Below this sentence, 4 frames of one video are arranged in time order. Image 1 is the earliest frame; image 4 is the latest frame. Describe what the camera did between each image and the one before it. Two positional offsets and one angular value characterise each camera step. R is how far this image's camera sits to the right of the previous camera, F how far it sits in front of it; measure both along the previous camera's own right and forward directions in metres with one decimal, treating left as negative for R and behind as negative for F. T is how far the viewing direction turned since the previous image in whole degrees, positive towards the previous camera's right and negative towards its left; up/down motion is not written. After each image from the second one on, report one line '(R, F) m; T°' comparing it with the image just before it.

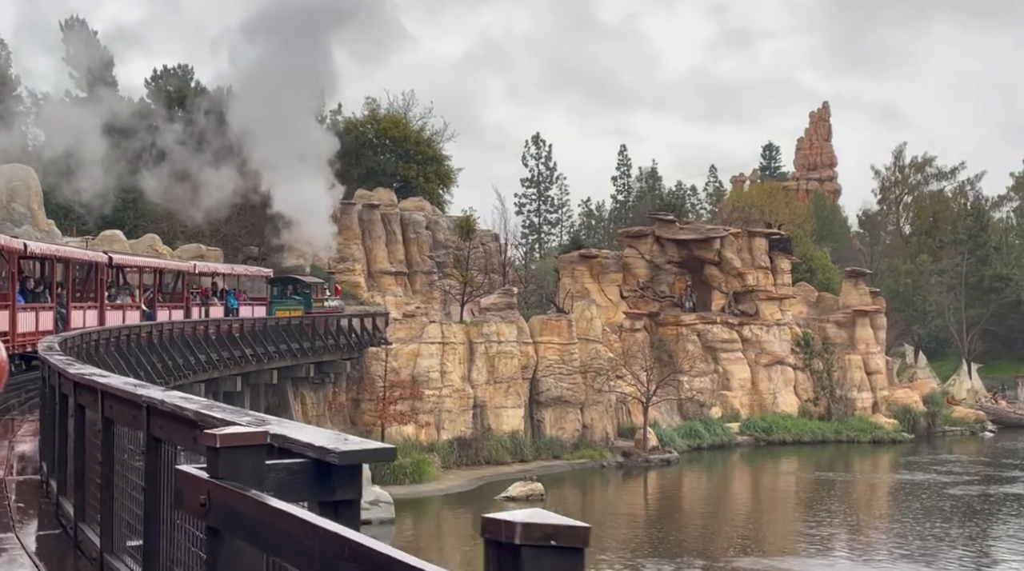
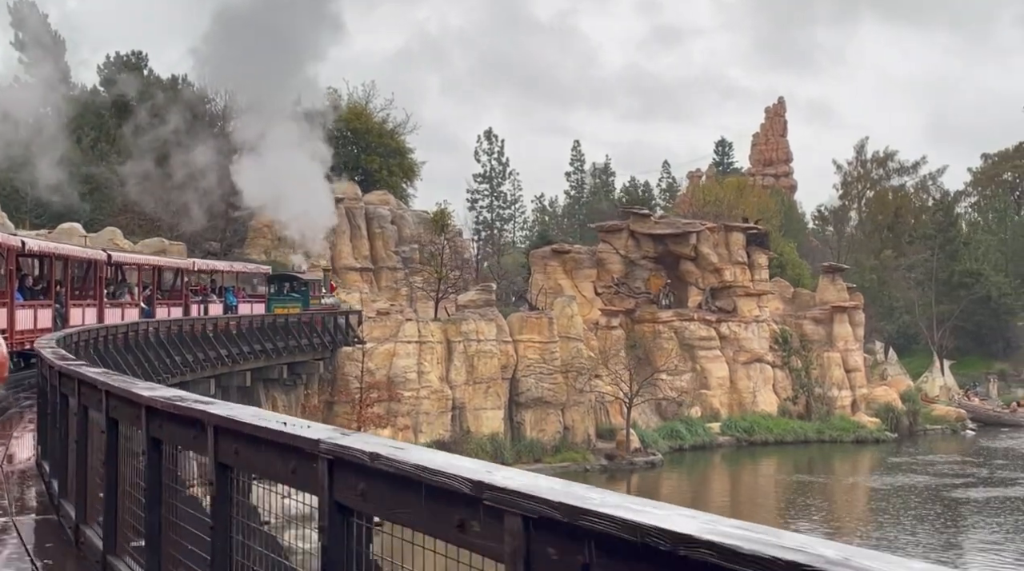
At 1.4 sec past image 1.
(-1.1, +1.6) m; +3°
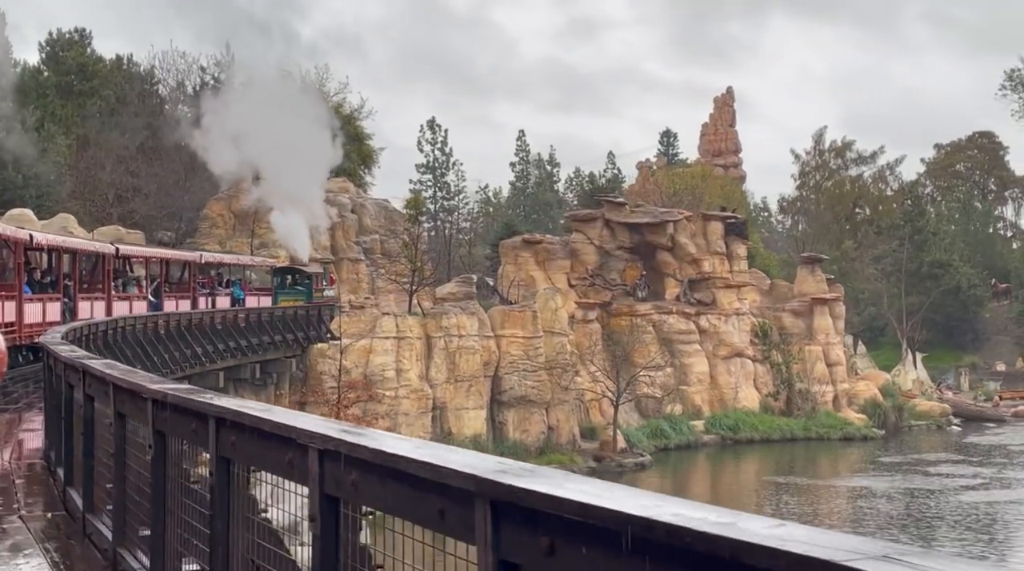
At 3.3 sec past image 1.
(-1.5, +2.2) m; +3°
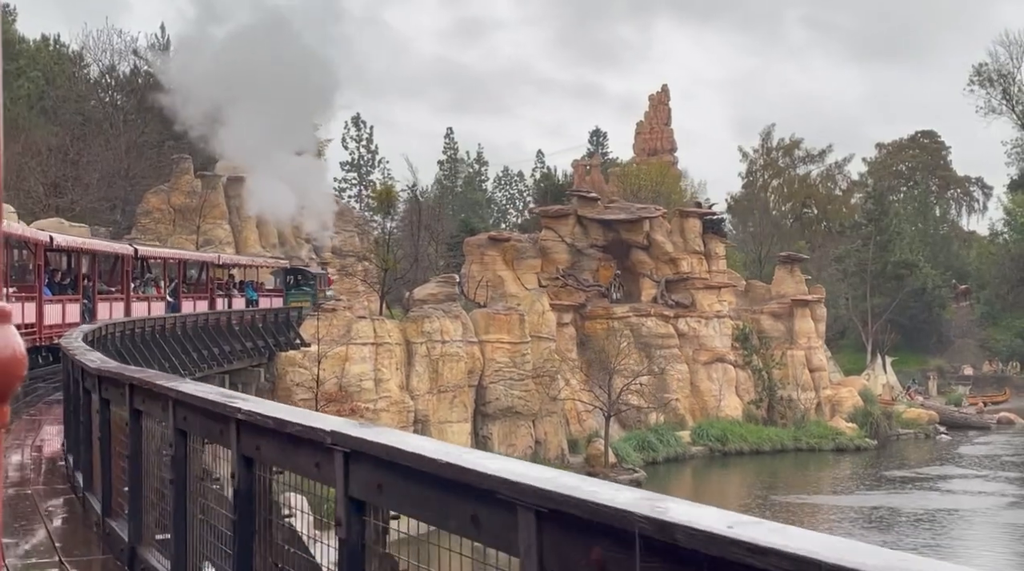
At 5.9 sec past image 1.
(-2.1, +3.1) m; +5°
